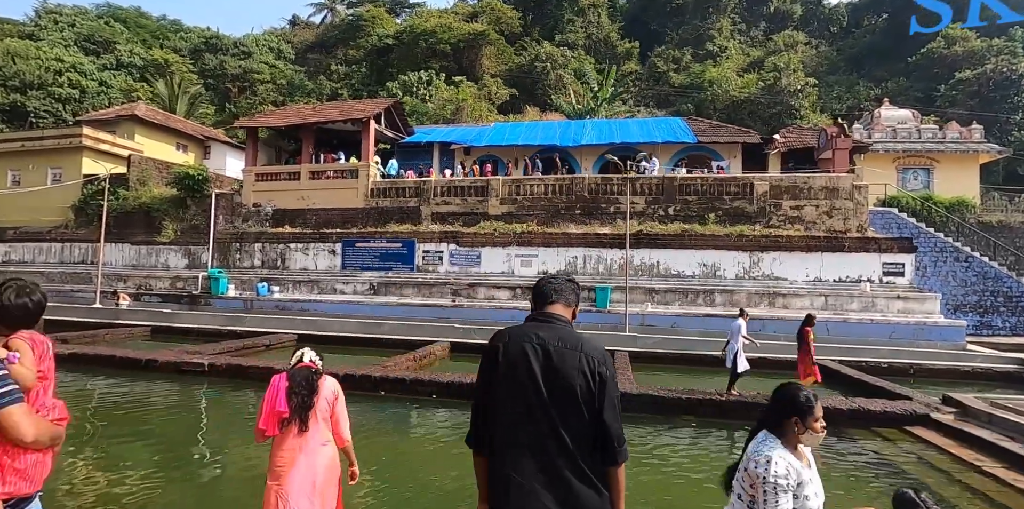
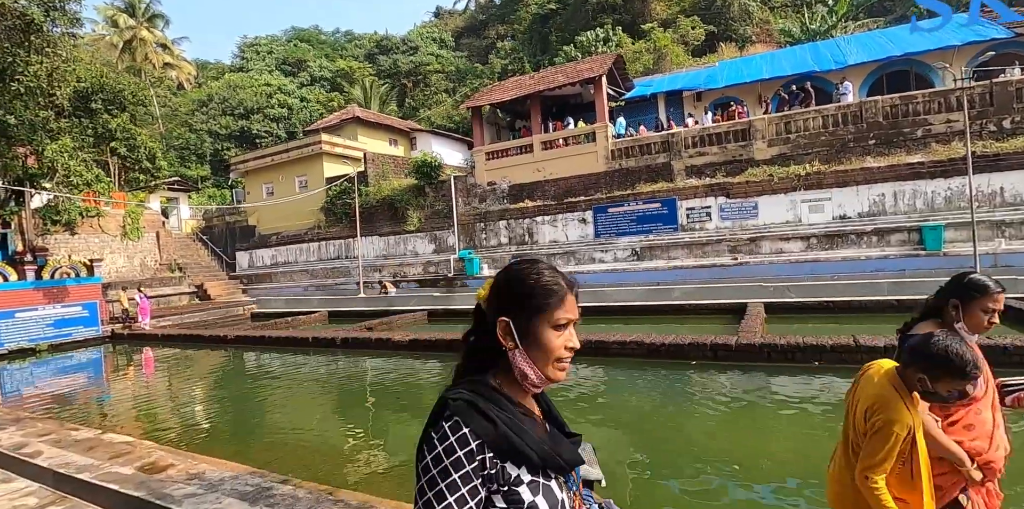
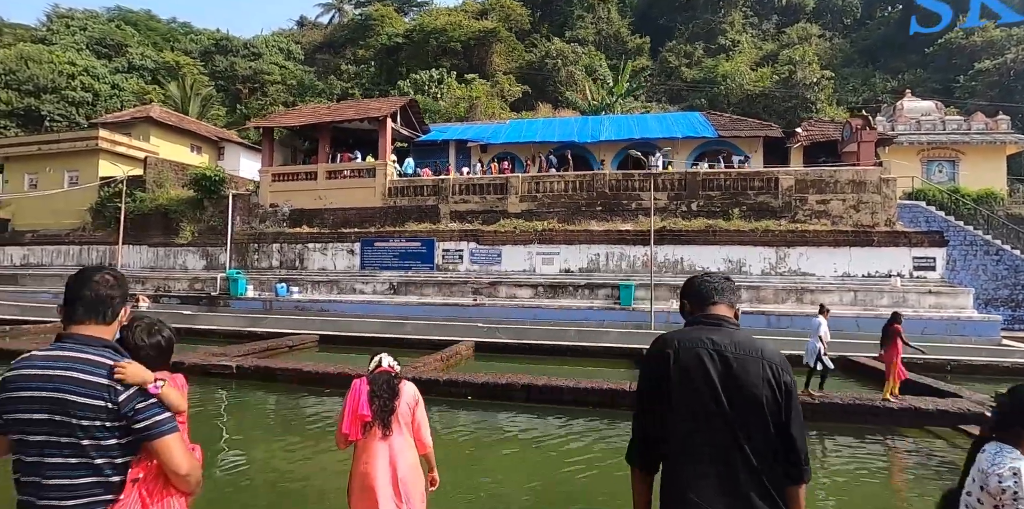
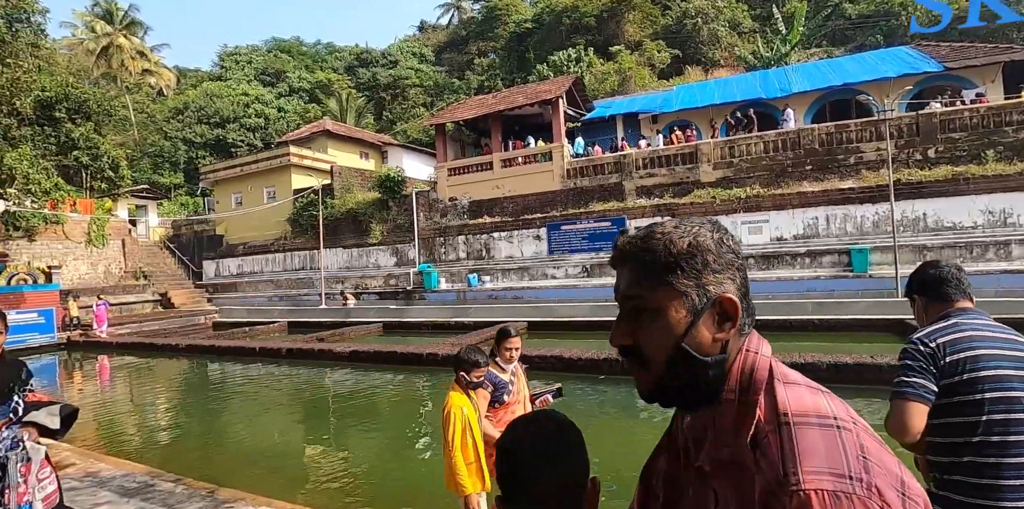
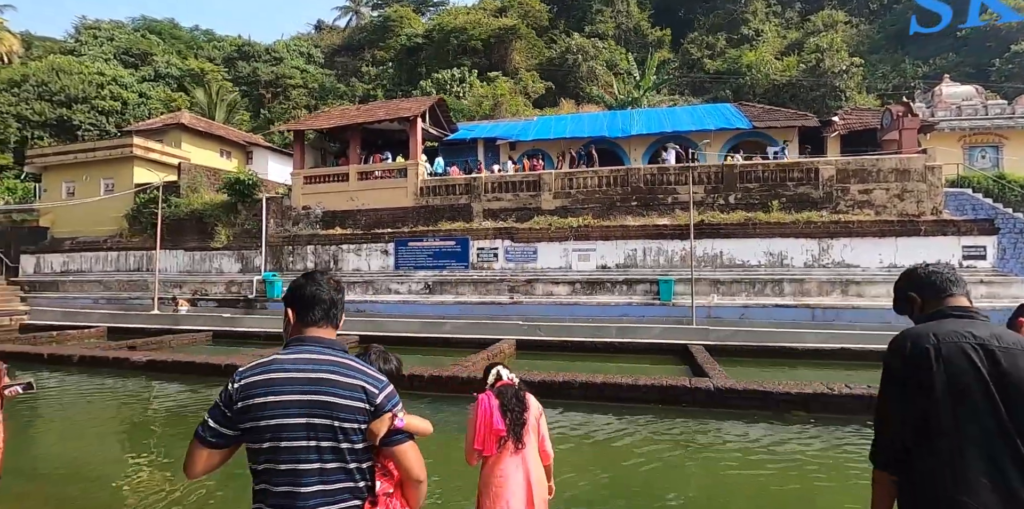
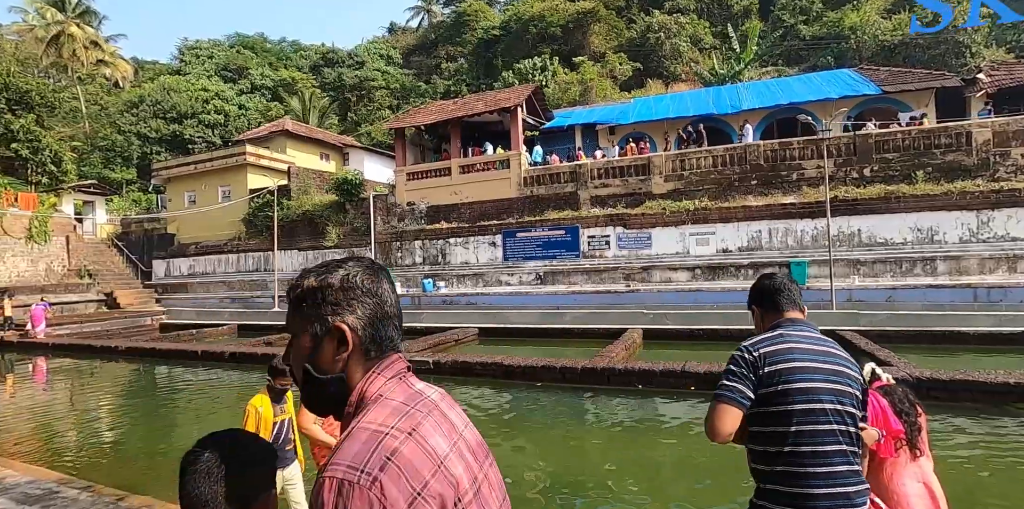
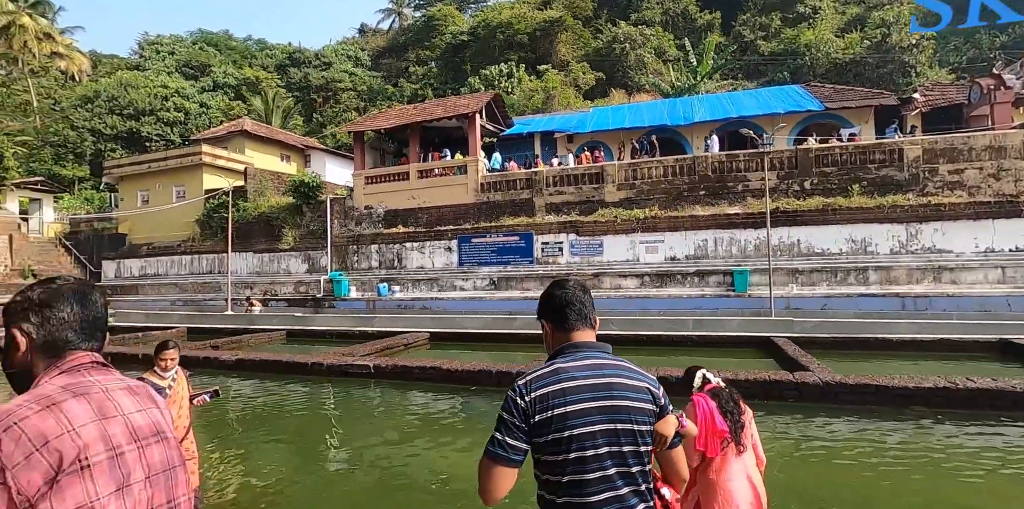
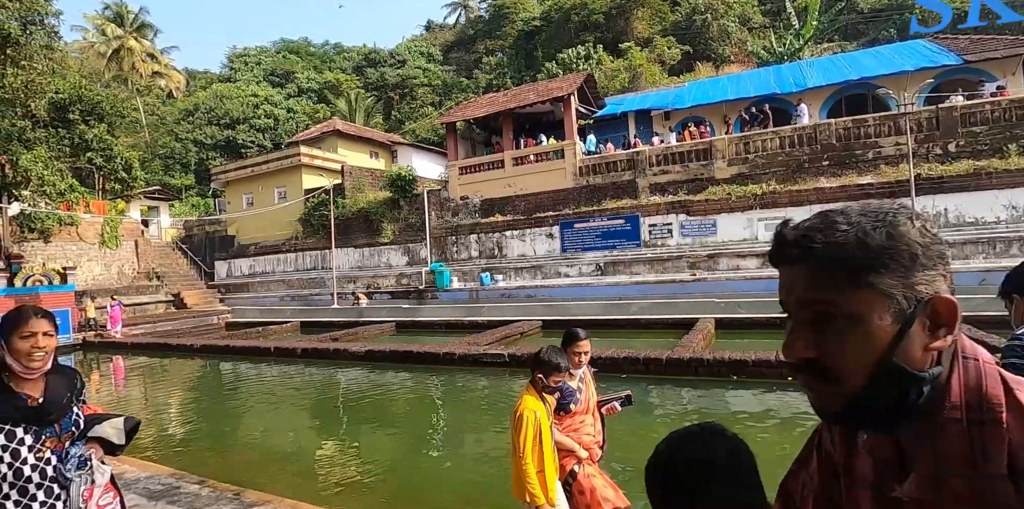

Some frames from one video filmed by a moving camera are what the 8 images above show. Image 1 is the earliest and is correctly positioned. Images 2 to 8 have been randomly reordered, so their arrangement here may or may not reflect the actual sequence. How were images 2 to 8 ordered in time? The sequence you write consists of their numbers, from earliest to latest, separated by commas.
3, 5, 7, 6, 4, 8, 2
